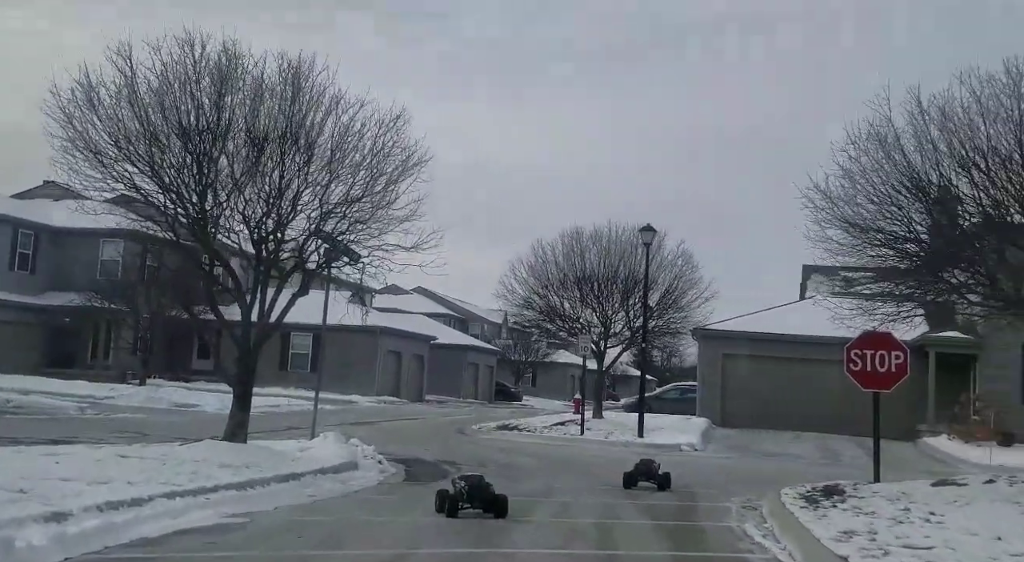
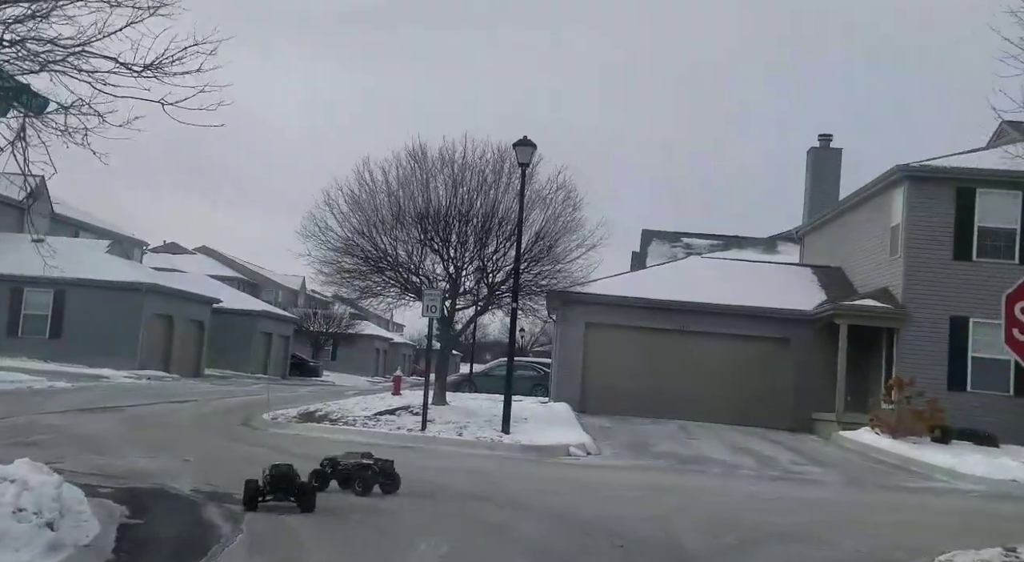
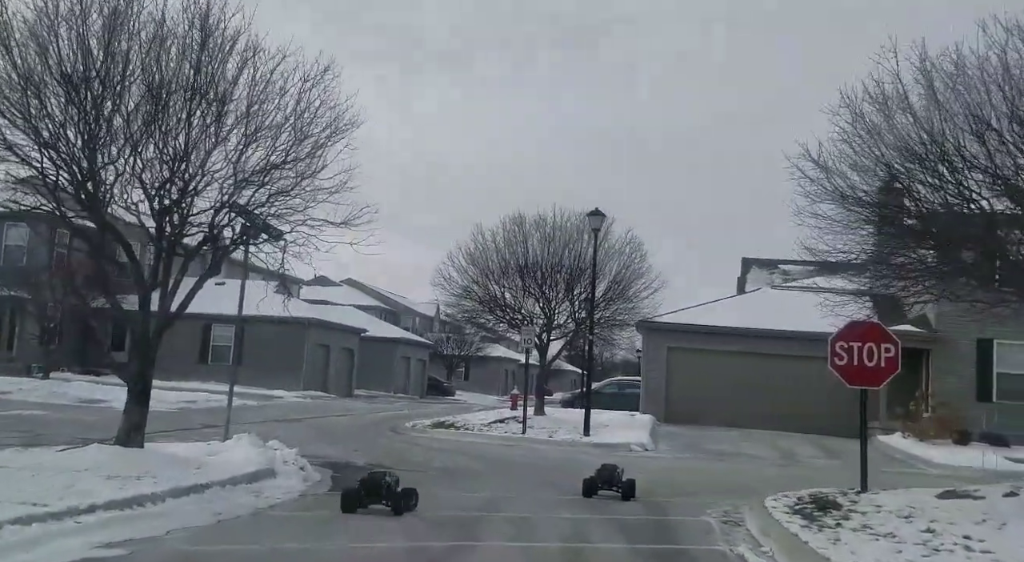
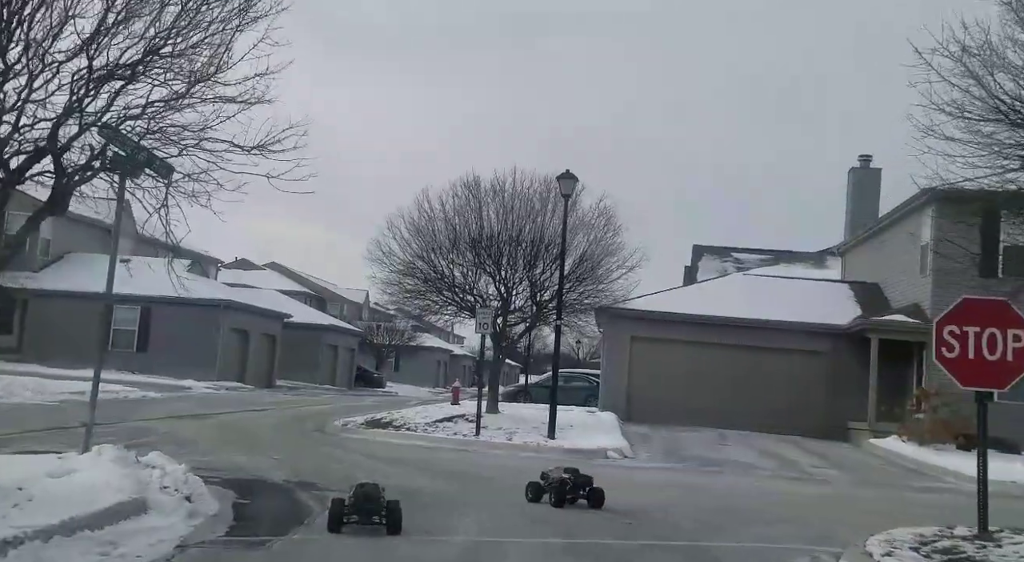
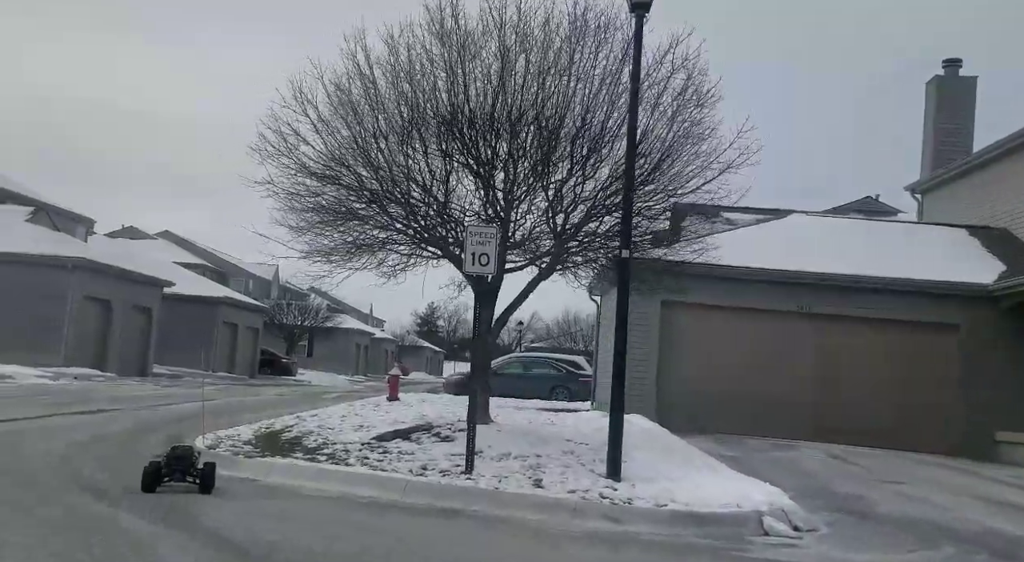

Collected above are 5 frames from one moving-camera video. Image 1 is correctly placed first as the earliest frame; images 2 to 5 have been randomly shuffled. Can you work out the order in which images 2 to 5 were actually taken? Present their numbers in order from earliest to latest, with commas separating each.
3, 4, 2, 5
